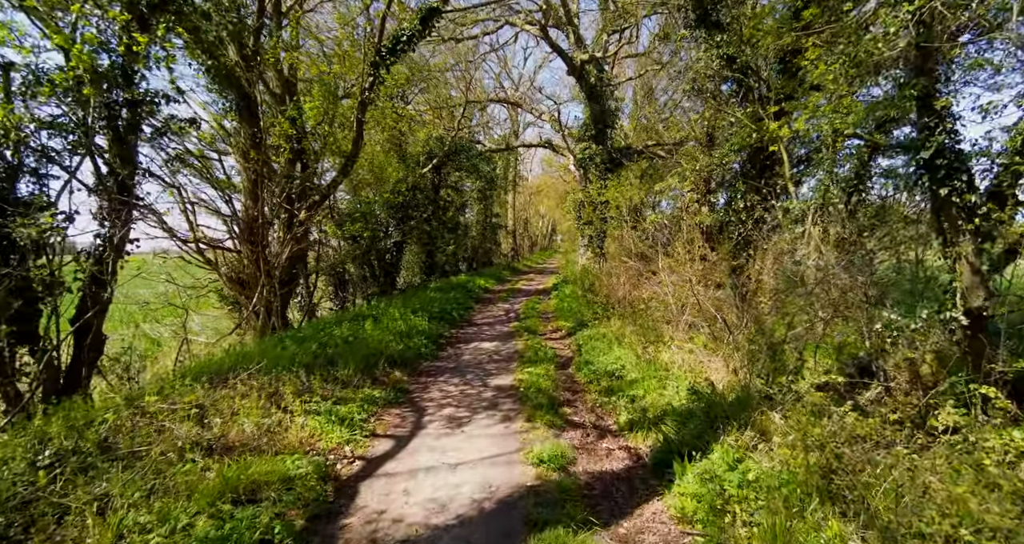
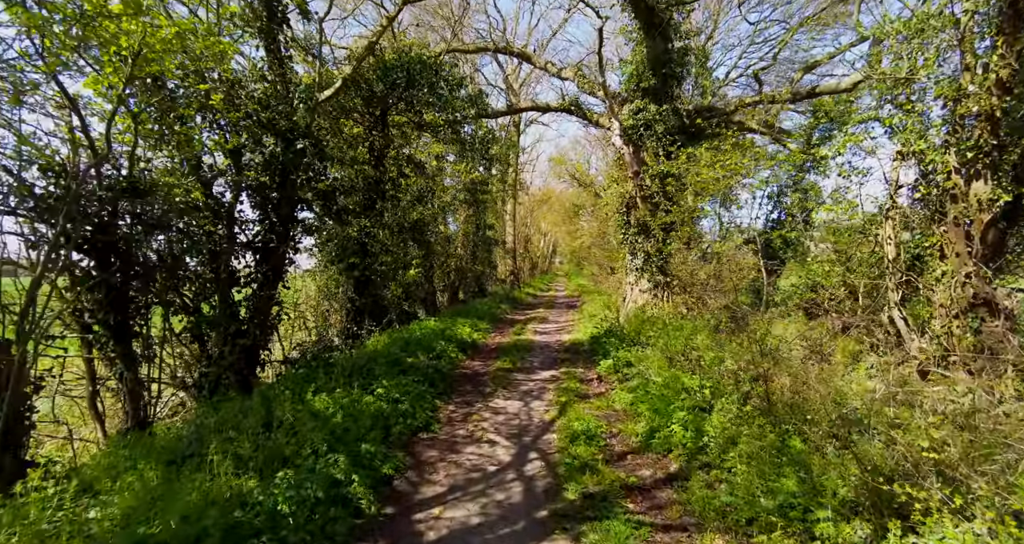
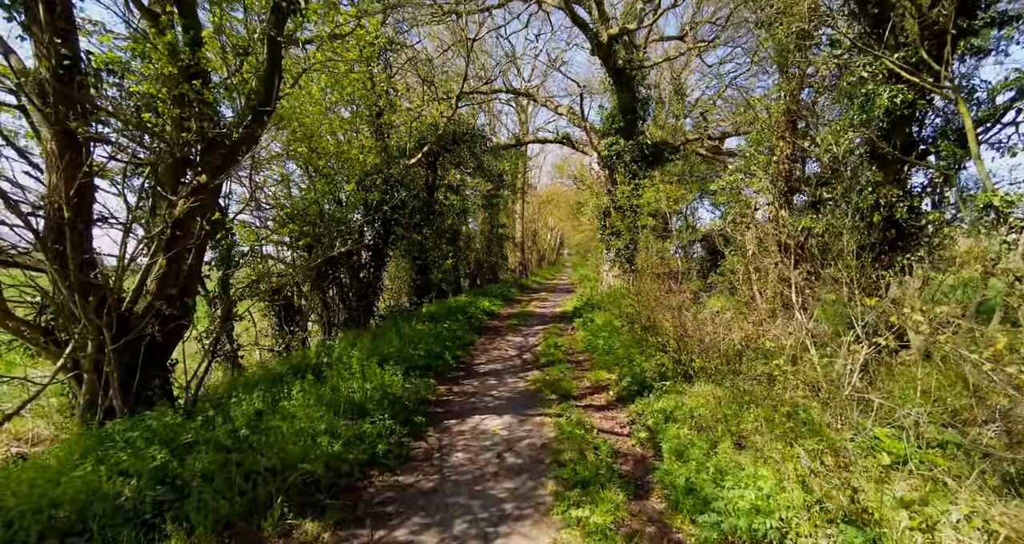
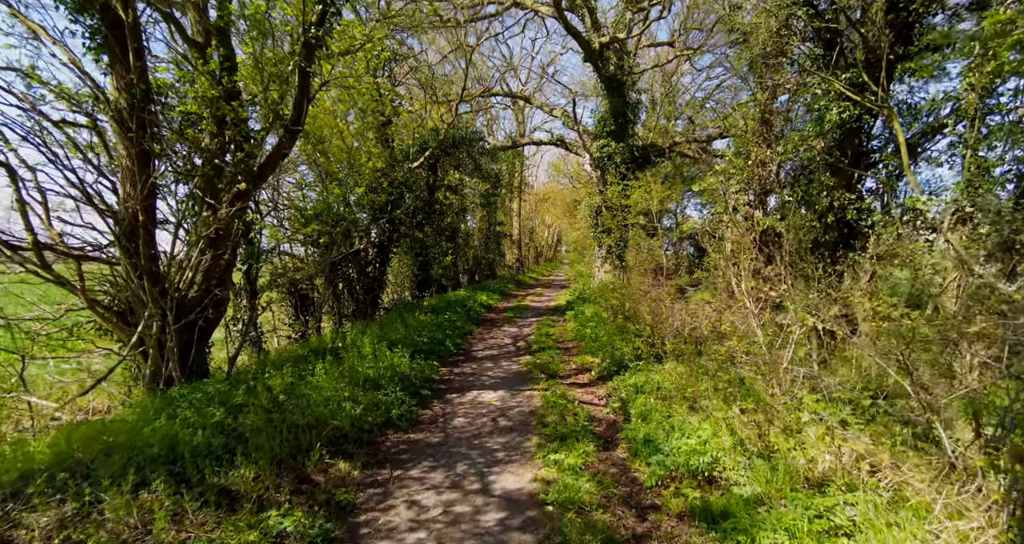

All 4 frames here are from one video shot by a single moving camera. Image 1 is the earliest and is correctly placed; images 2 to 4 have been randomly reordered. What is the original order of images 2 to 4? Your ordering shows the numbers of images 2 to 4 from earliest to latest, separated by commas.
4, 3, 2
